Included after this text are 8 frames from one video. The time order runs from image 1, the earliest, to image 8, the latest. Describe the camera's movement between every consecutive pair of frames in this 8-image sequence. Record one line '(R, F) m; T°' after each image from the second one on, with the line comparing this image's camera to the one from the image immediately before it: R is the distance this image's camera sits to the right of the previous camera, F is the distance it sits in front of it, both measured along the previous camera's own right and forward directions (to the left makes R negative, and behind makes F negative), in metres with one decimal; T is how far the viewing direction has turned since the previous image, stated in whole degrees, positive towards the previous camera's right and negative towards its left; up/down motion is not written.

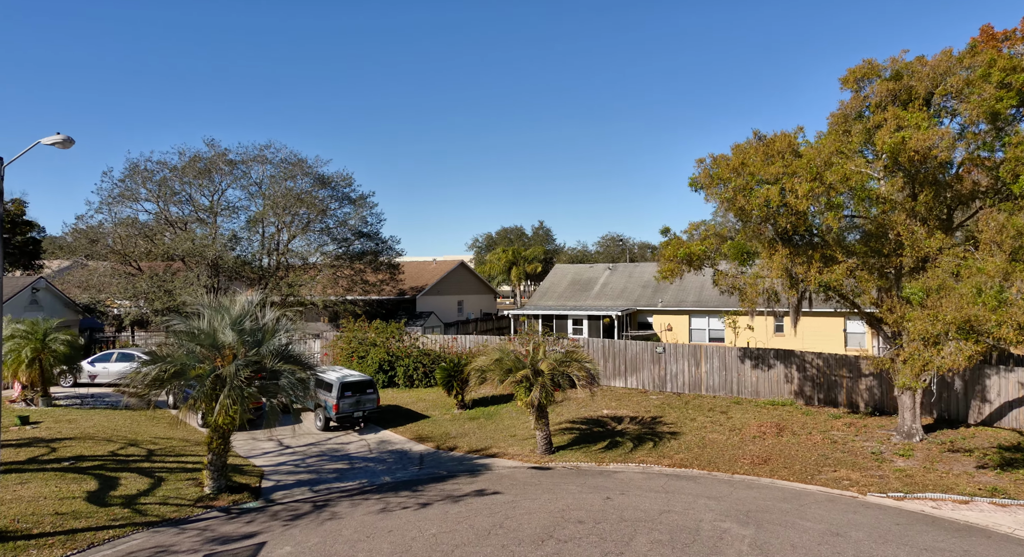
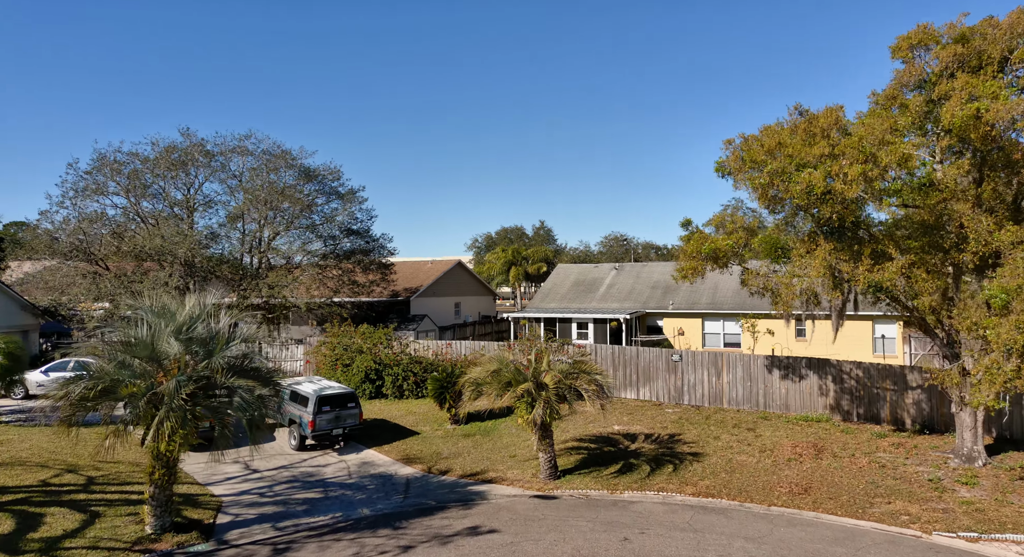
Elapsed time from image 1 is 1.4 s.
(0.0, +2.2) m; 0°
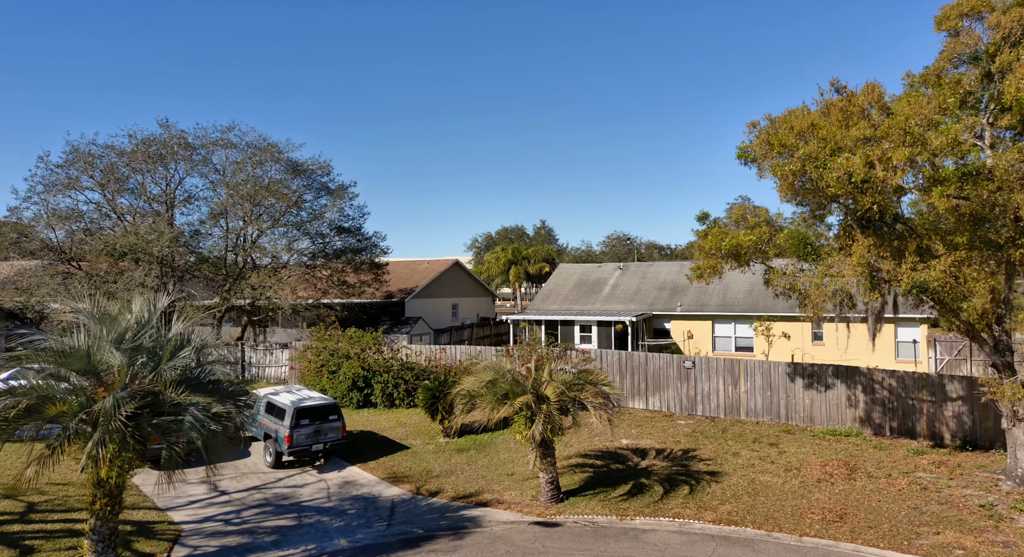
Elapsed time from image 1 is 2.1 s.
(+0.1, +1.6) m; 0°
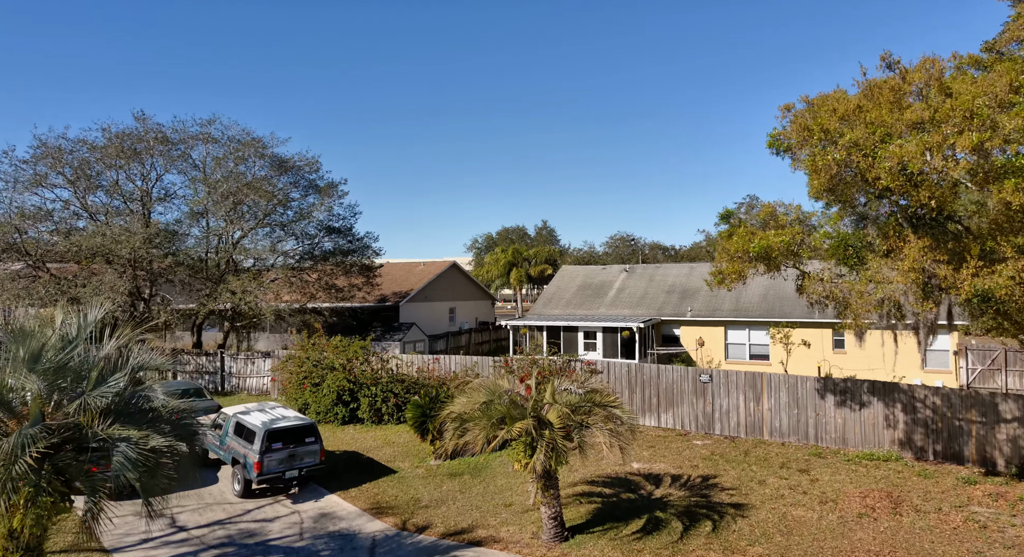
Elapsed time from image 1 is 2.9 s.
(+0.1, +1.7) m; 0°
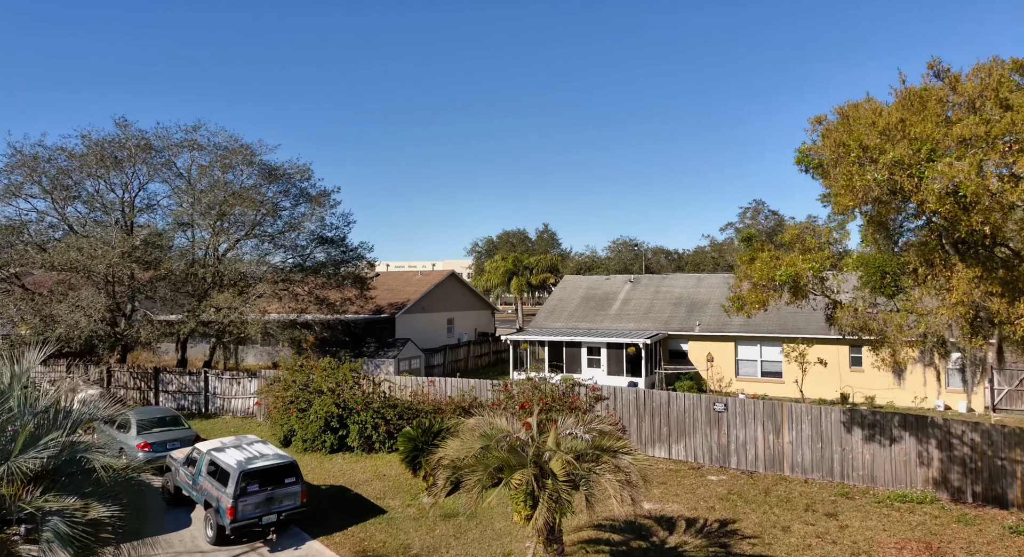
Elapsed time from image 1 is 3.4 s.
(0.0, +1.2) m; 0°
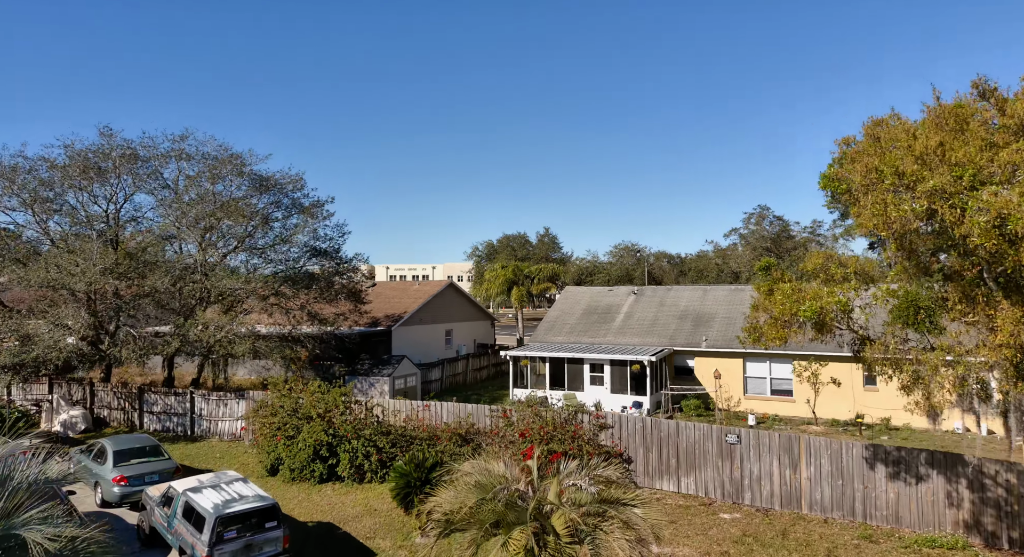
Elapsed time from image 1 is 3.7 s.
(0.0, +0.9) m; 0°
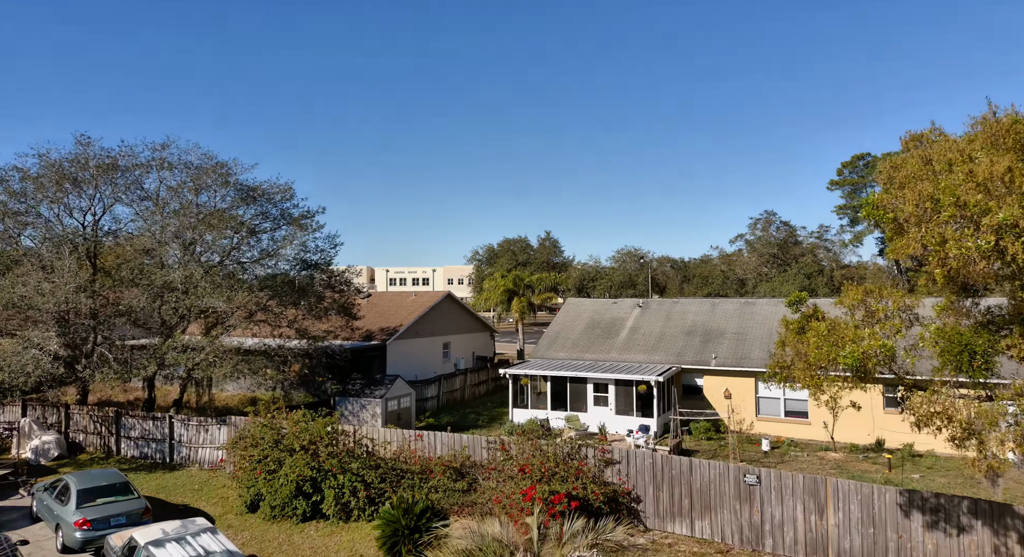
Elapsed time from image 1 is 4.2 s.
(+0.1, +1.2) m; 0°
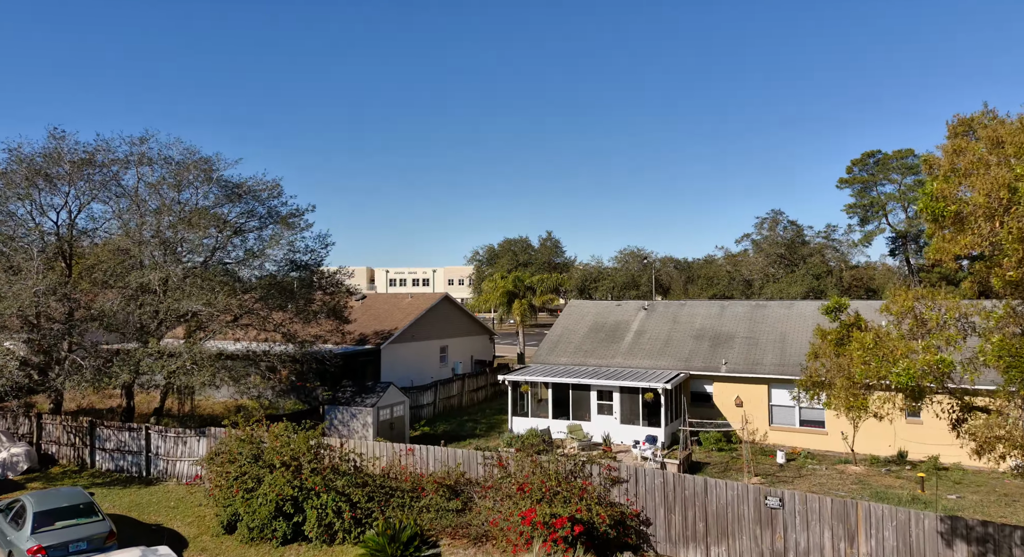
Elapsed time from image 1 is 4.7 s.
(+0.1, +1.2) m; 0°
